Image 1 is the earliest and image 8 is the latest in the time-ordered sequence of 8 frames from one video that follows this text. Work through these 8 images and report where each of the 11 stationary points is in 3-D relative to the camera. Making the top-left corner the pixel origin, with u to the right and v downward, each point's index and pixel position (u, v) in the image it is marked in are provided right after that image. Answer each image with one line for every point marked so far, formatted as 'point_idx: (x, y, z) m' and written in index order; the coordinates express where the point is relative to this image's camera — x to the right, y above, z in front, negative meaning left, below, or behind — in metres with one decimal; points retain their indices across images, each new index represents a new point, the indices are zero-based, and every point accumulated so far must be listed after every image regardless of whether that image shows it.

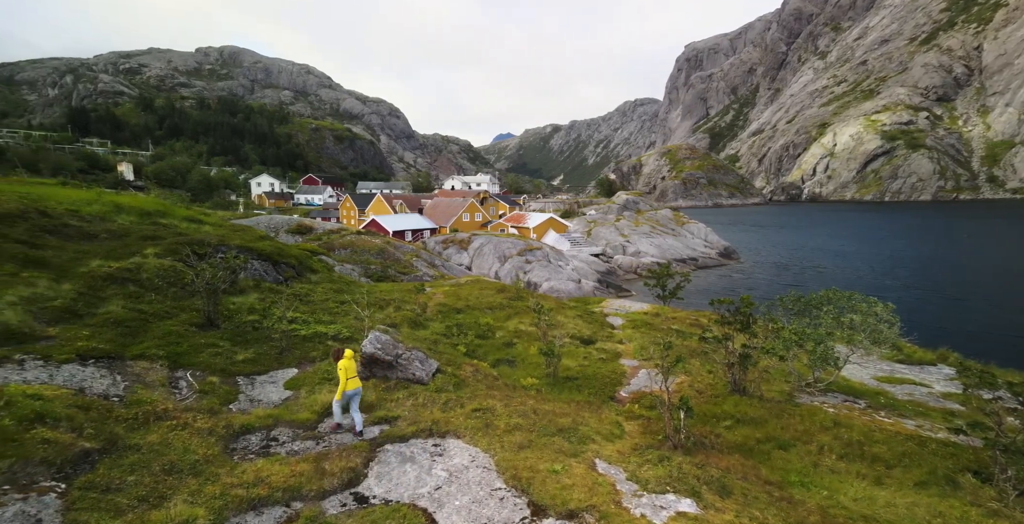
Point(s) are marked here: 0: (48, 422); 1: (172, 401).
0: (-10.0, -3.4, +9.9) m
1: (-10.4, -4.2, +14.0) m
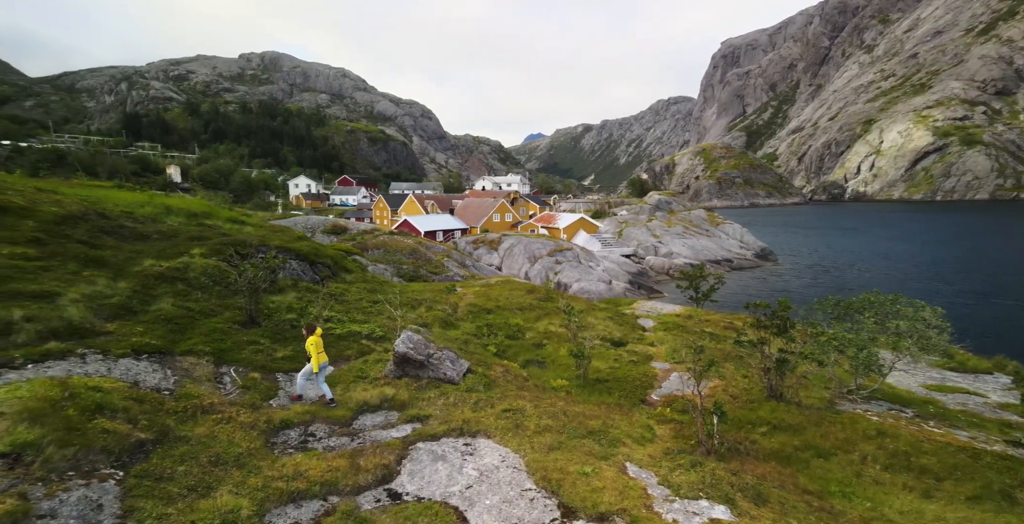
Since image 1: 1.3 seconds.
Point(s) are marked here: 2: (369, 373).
0: (-9.4, -3.5, +10.6) m
1: (-9.4, -4.3, +14.7) m
2: (-5.5, -4.4, +17.9) m
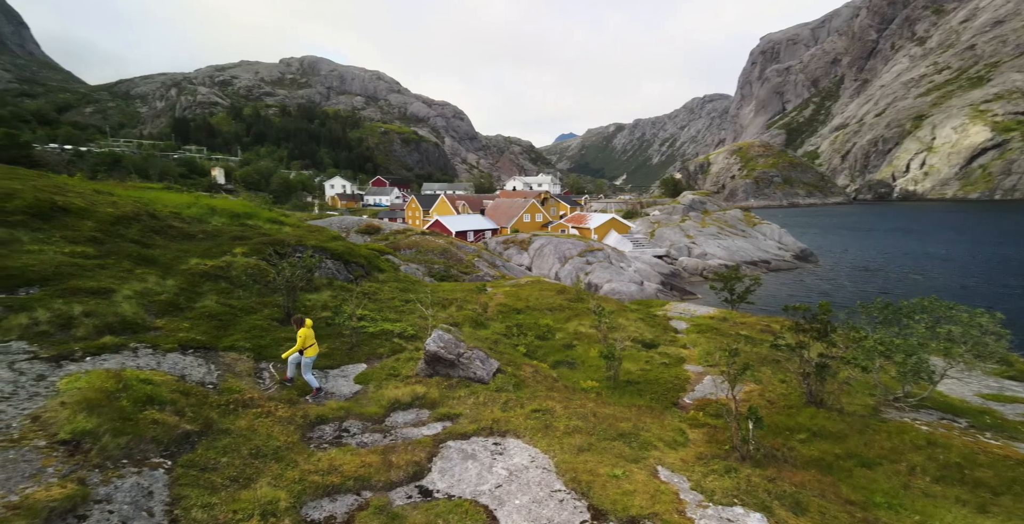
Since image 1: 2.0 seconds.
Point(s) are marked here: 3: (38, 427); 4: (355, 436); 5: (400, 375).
0: (-8.7, -3.5, +11.2) m
1: (-8.5, -4.3, +15.3) m
2: (-4.3, -4.4, +18.3) m
3: (-10.0, -3.5, +9.6) m
4: (-4.4, -4.9, +12.9) m
5: (-4.2, -4.4, +17.8) m
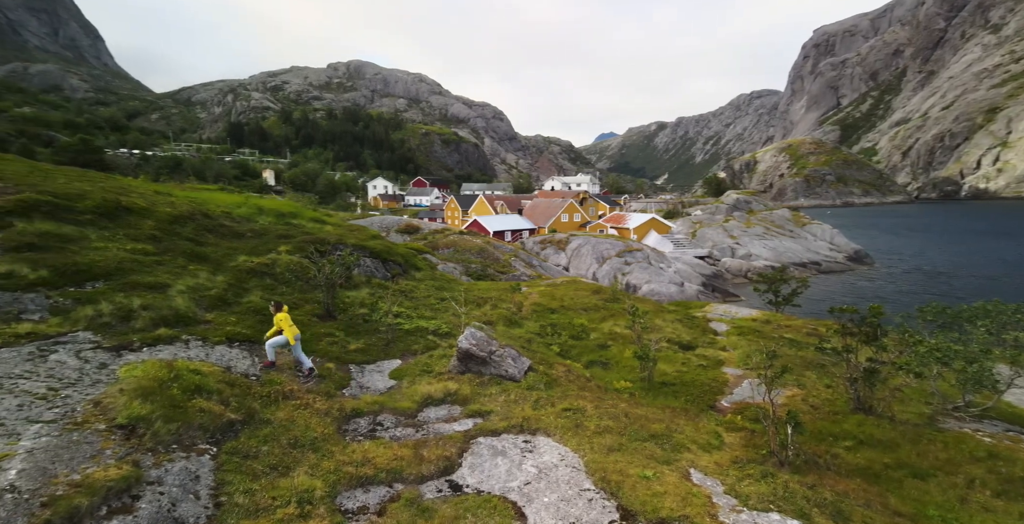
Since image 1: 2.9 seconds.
0: (-7.9, -3.4, +11.8) m
1: (-7.4, -4.2, +15.9) m
2: (-3.1, -4.3, +18.5) m
3: (-9.3, -3.4, +10.3) m
4: (-3.6, -4.8, +13.2) m
5: (-3.0, -4.3, +18.1) m
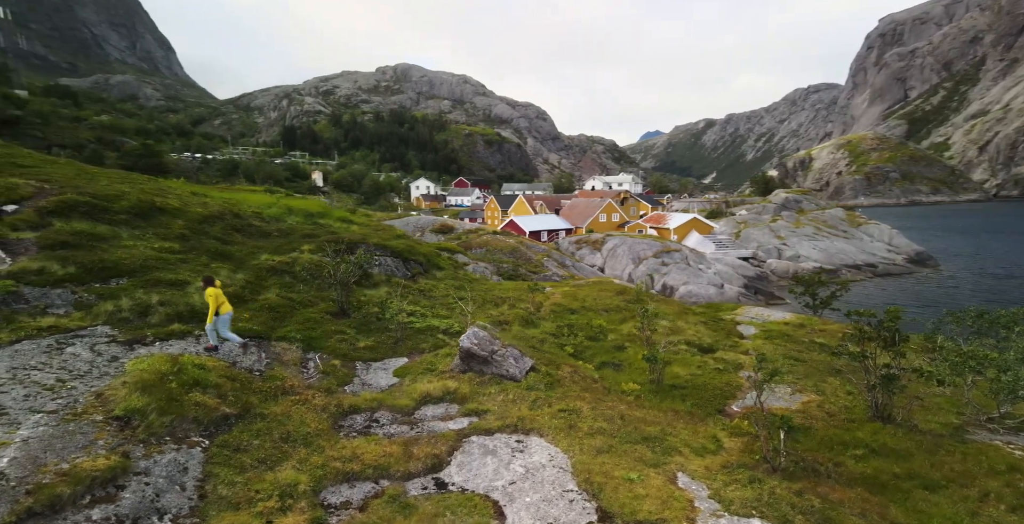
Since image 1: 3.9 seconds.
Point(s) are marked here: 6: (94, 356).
0: (-8.1, -3.3, +12.0) m
1: (-7.5, -4.1, +16.1) m
2: (-3.0, -4.2, +18.6) m
3: (-9.6, -3.3, +10.6) m
4: (-3.7, -4.8, +13.3) m
5: (-3.0, -4.2, +18.1) m
6: (-13.6, -3.1, +15.1) m
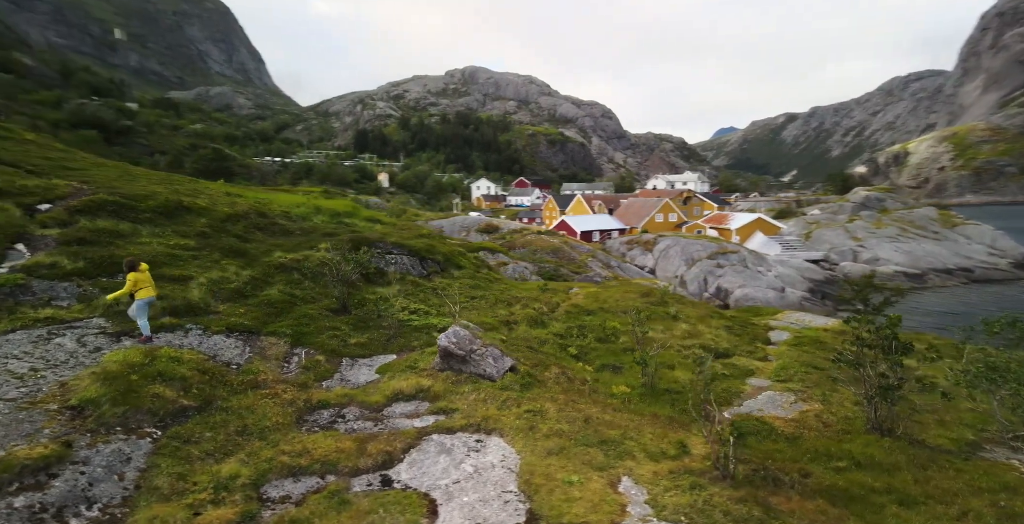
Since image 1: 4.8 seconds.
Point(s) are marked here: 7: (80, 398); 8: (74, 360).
0: (-9.2, -3.1, +12.2) m
1: (-8.4, -3.9, +16.2) m
2: (-3.9, -4.1, +18.6) m
3: (-10.7, -3.1, +10.8) m
4: (-4.8, -4.6, +13.3) m
5: (-3.8, -4.1, +18.1) m
6: (-14.6, -2.8, +15.3) m
7: (-9.7, -3.1, +10.3) m
8: (-13.8, -3.1, +14.4) m
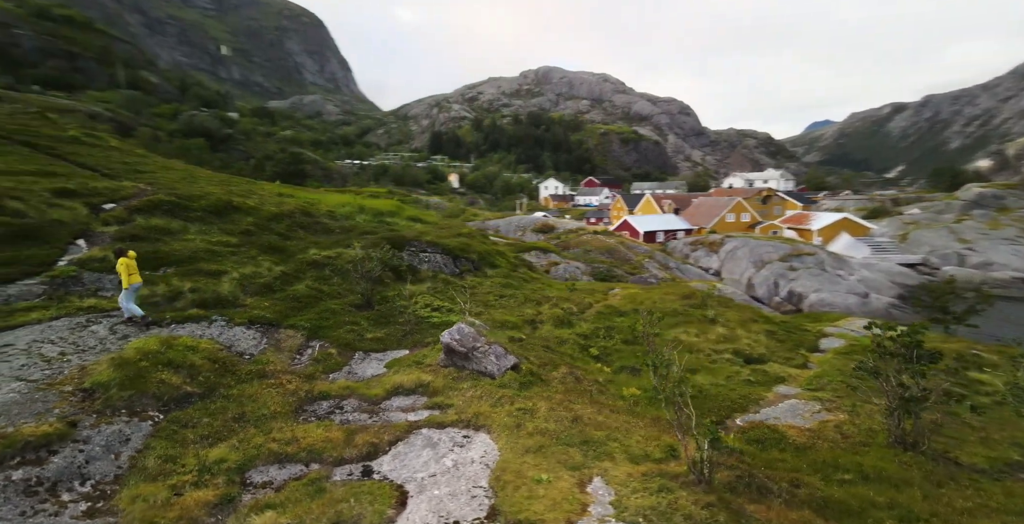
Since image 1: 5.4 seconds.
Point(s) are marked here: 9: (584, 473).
0: (-9.4, -2.9, +12.9) m
1: (-8.5, -3.8, +16.9) m
2: (-3.8, -4.0, +18.9) m
3: (-11.0, -2.9, +11.6) m
4: (-5.0, -4.5, +13.7) m
5: (-3.8, -4.0, +18.5) m
6: (-14.6, -2.6, +16.4) m
7: (-10.1, -2.9, +11.1) m
8: (-13.9, -2.8, +15.4) m
9: (+1.9, -4.6, +10.0) m
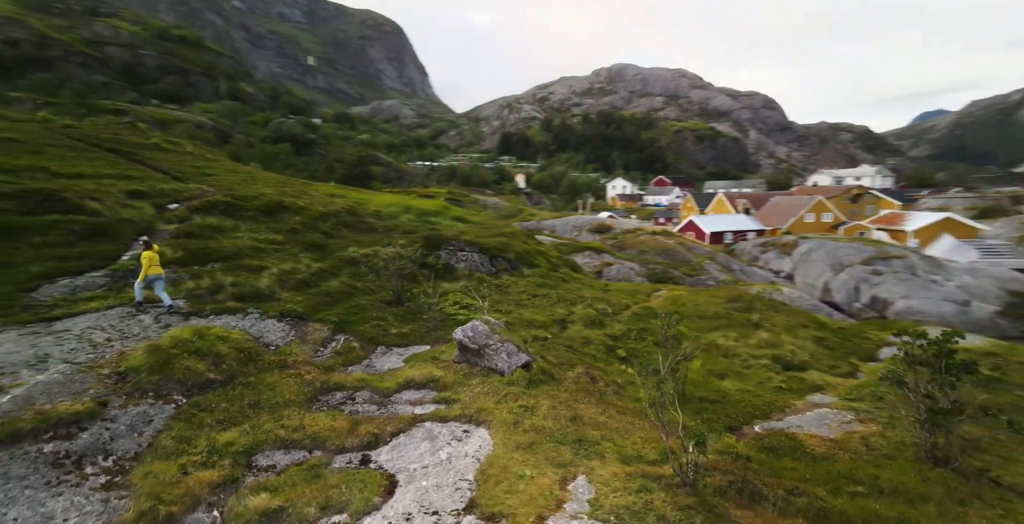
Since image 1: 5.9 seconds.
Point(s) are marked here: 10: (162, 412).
0: (-9.4, -2.8, +13.9) m
1: (-8.1, -3.7, +17.8) m
2: (-3.3, -4.0, +19.5) m
3: (-11.1, -2.8, +12.7) m
4: (-4.9, -4.5, +14.4) m
5: (-3.3, -4.0, +19.0) m
6: (-14.3, -2.4, +17.8) m
7: (-10.2, -2.8, +12.1) m
8: (-13.6, -2.6, +16.7) m
9: (+1.7, -4.7, +10.1) m
10: (-8.3, -3.6, +10.9) m
